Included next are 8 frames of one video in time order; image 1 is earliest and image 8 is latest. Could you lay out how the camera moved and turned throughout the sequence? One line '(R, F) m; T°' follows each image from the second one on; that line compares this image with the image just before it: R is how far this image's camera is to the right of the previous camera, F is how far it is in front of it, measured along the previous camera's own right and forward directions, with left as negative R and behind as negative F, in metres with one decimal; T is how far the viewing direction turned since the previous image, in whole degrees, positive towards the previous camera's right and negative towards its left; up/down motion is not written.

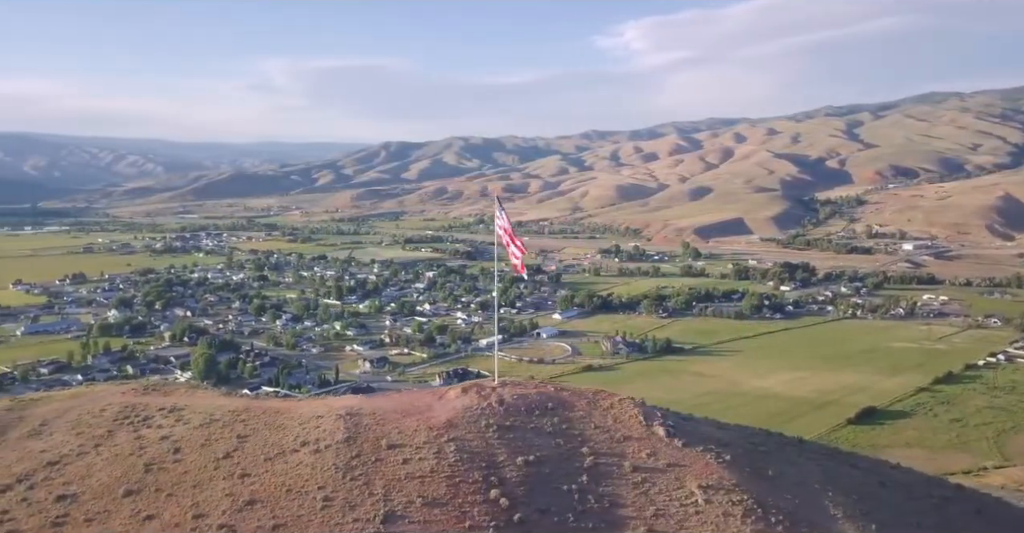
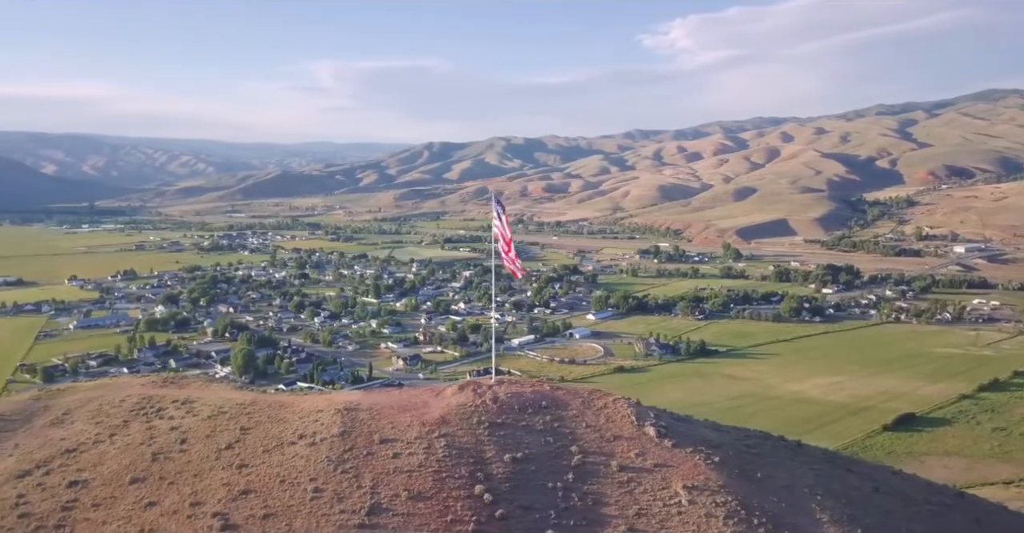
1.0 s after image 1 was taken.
(+2.8, -0.3) m; -5°
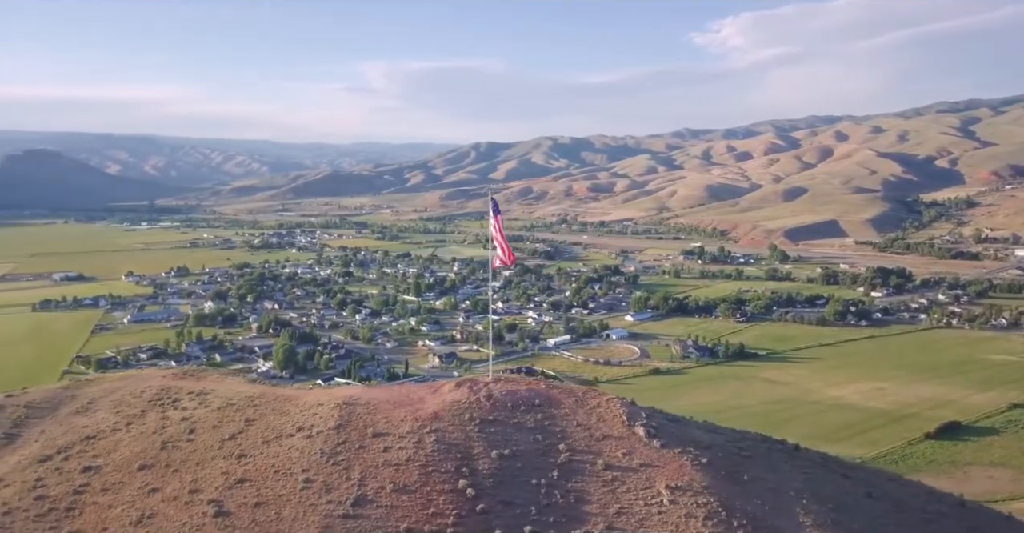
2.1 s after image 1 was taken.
(+3.1, -0.2) m; -5°
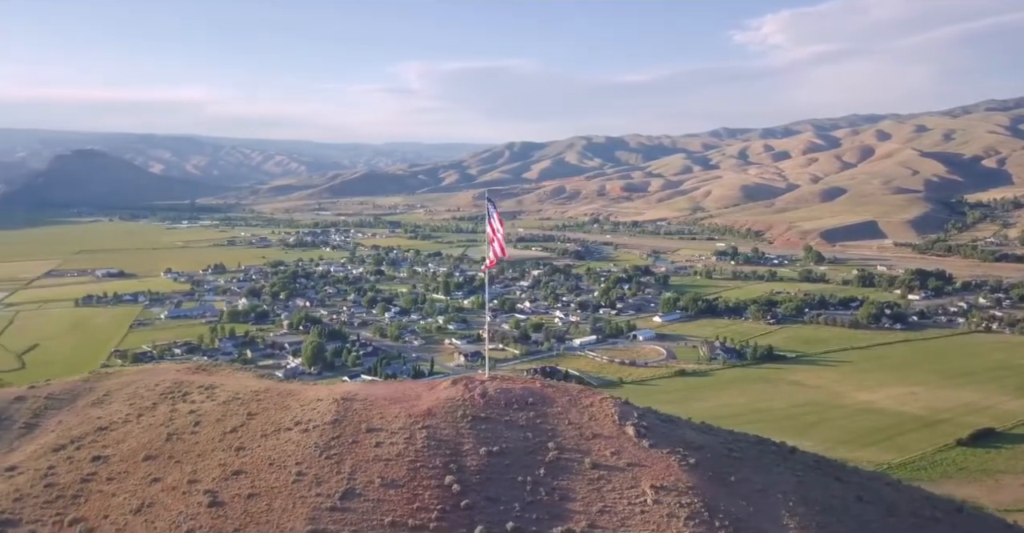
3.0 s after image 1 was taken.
(+2.4, 0.0) m; -4°
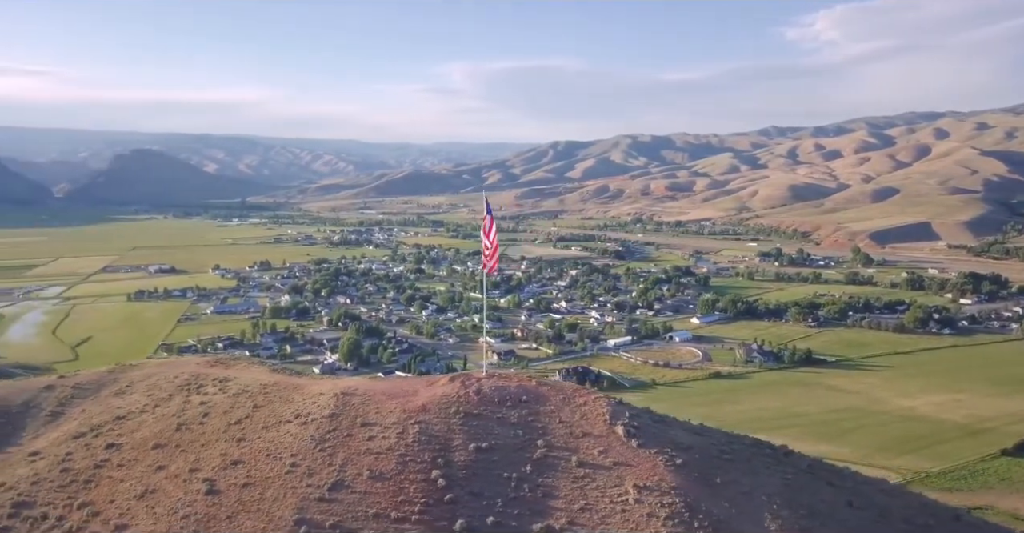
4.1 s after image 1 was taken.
(+2.9, +0.1) m; -5°
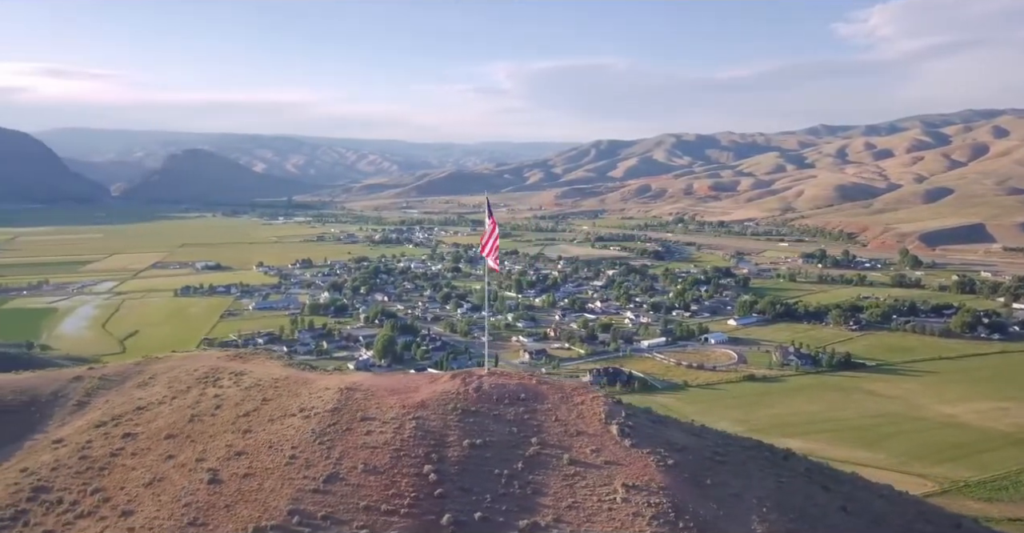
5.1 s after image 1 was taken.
(+2.4, +0.2) m; -4°
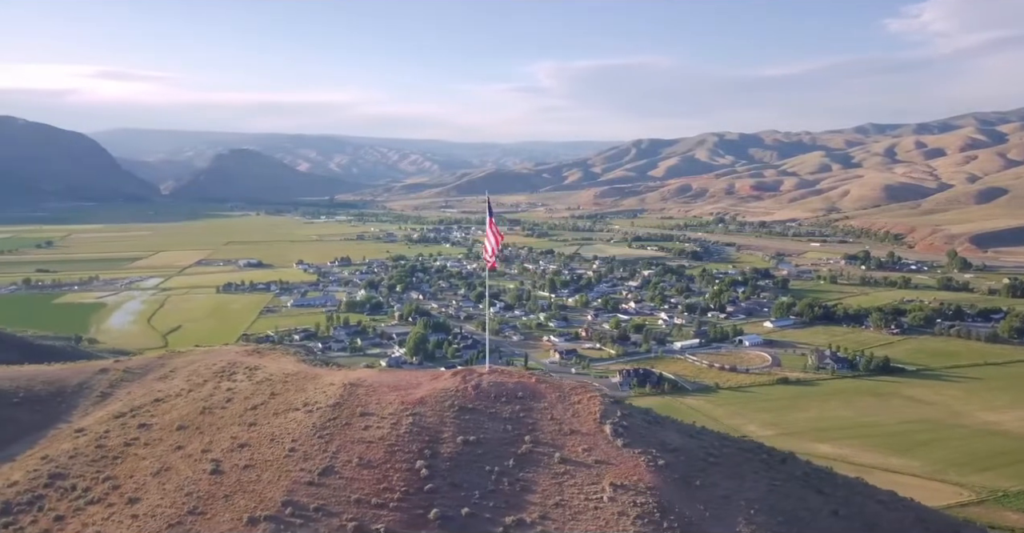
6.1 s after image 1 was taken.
(+2.3, +0.4) m; -4°
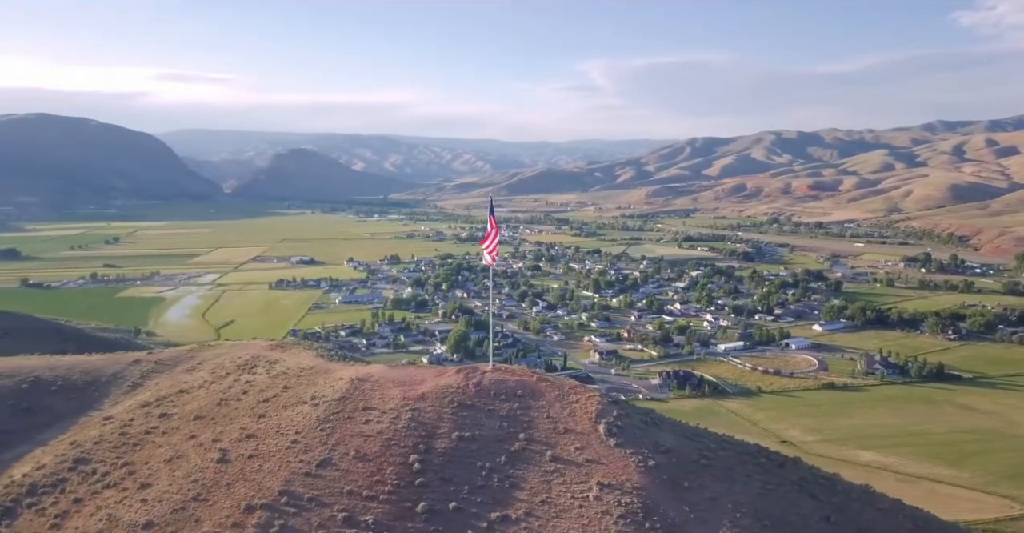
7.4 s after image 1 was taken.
(+2.8, +0.6) m; -5°
